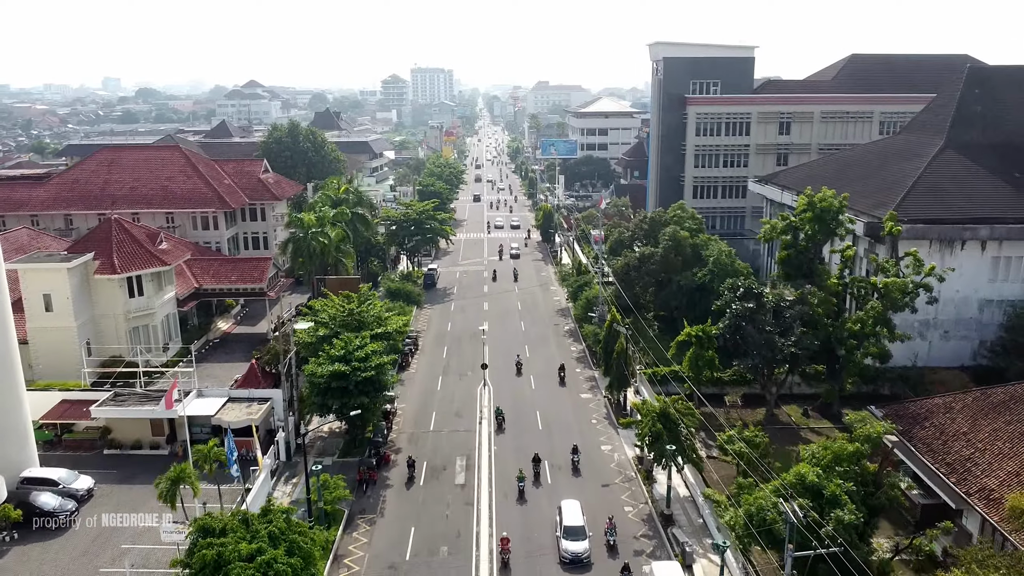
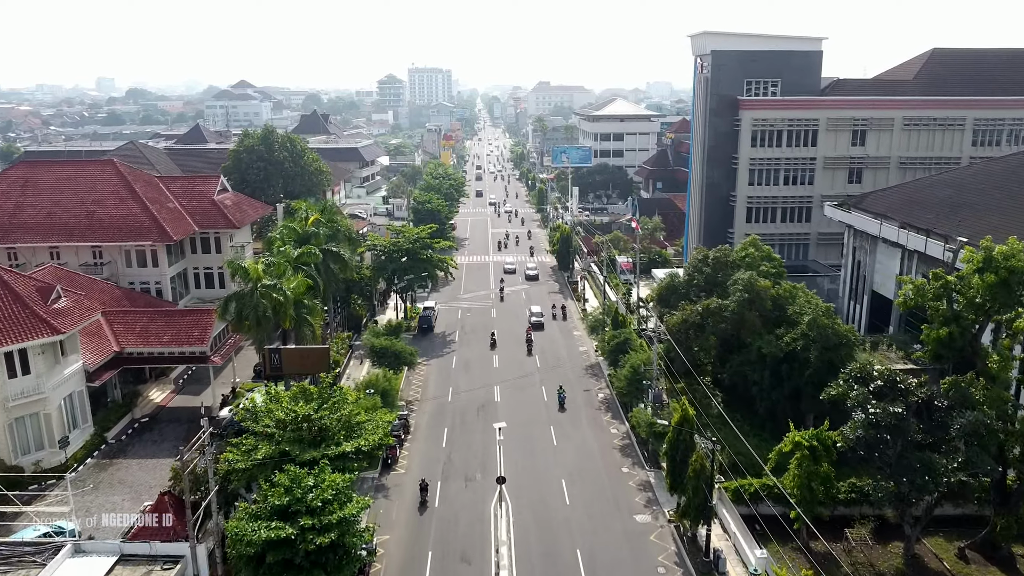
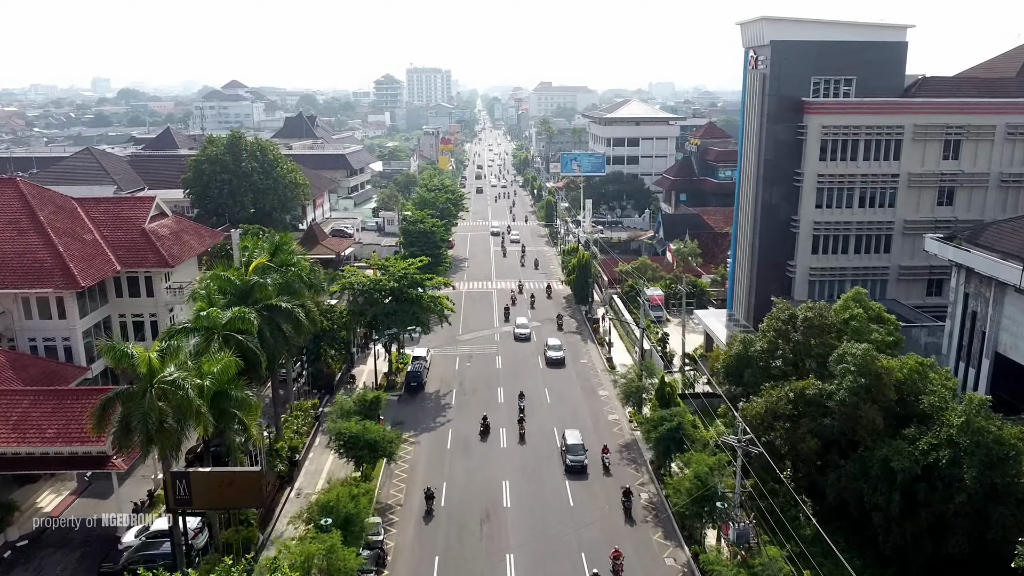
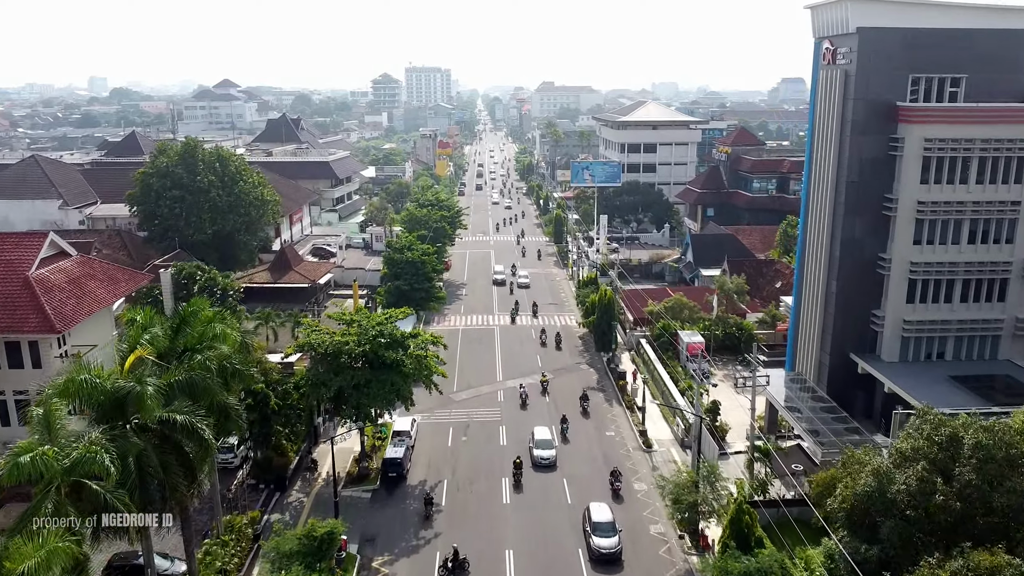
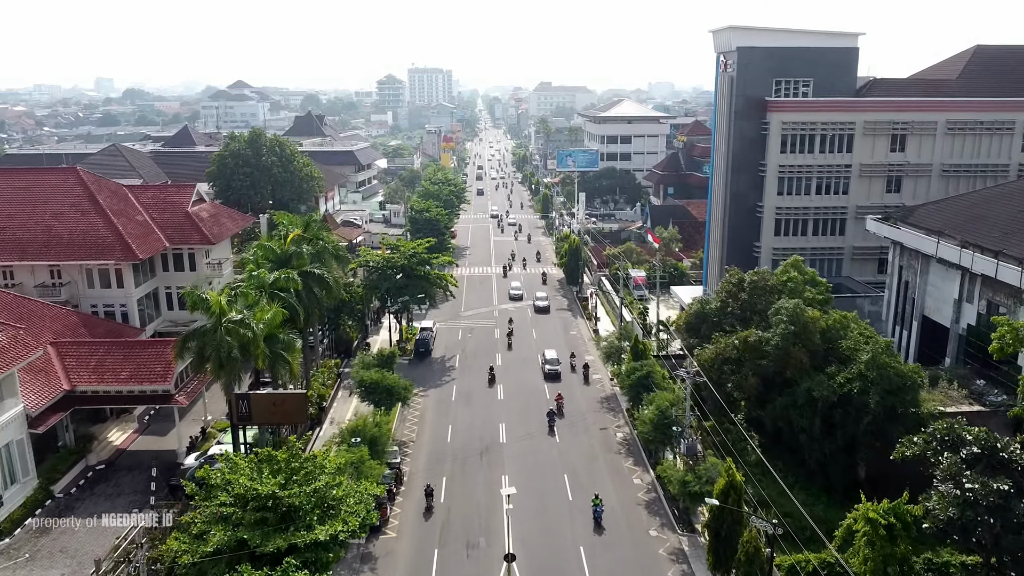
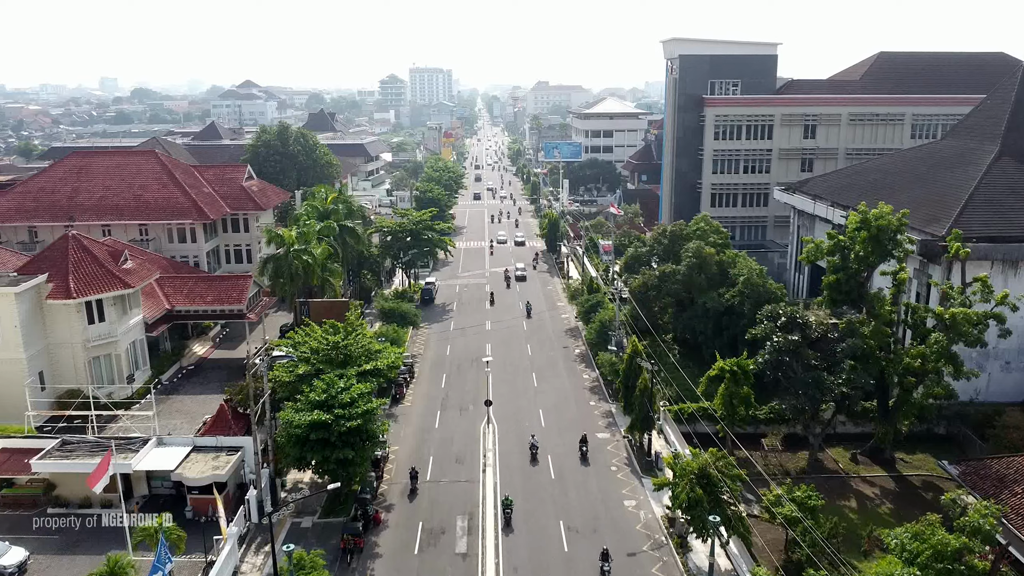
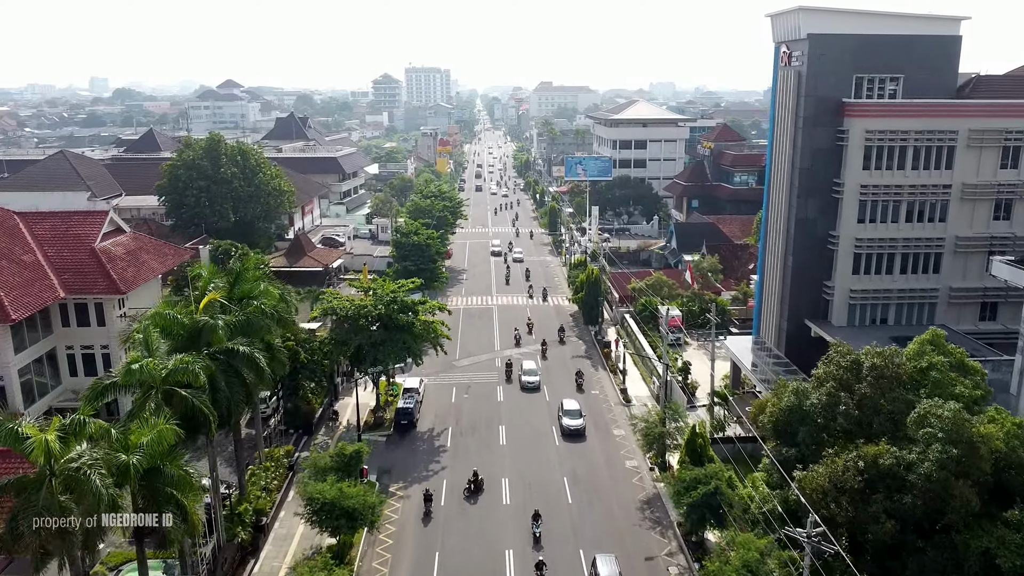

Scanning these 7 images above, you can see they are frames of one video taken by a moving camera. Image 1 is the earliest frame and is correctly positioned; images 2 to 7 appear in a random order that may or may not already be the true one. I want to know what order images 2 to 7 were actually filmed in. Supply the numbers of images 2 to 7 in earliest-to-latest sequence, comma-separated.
6, 2, 5, 3, 7, 4
